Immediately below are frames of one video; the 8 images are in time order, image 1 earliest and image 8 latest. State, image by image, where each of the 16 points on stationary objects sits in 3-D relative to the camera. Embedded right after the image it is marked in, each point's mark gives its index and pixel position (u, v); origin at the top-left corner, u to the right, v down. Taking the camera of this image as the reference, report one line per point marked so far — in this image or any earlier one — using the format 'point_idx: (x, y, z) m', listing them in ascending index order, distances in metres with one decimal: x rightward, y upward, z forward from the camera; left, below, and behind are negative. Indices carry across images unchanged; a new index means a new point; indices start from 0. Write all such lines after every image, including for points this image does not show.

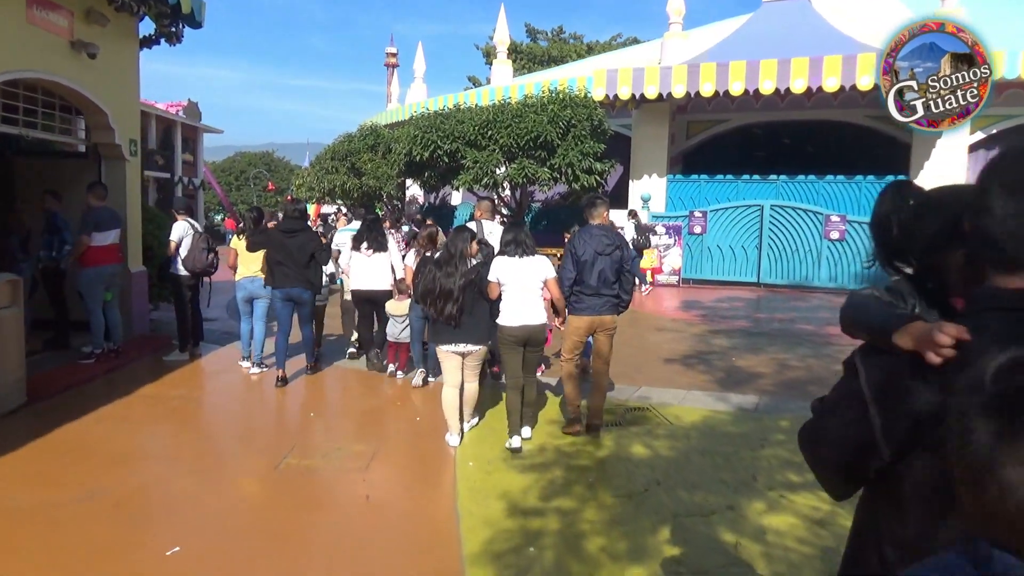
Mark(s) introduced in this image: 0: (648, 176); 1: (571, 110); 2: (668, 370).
0: (+3.0, +2.4, +17.1) m
1: (+1.3, +3.9, +16.9) m
2: (+1.4, -0.8, +7.1) m
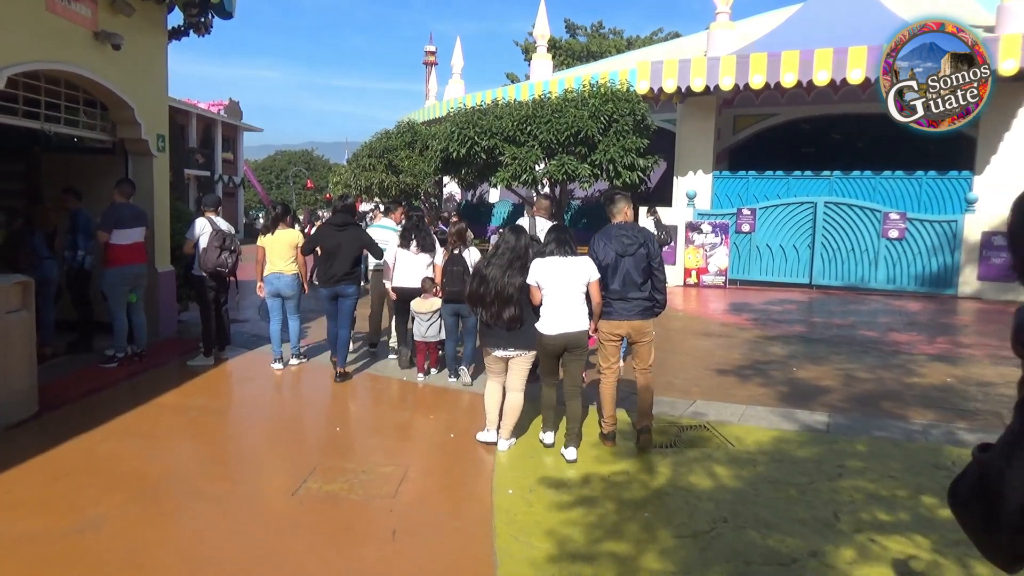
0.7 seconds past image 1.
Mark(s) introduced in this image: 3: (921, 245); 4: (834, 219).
0: (+3.8, +2.4, +16.4) m
1: (+2.1, +3.9, +16.3) m
2: (+1.8, -0.8, +6.5) m
3: (+7.4, +0.8, +13.9) m
4: (+6.1, +1.3, +14.5) m
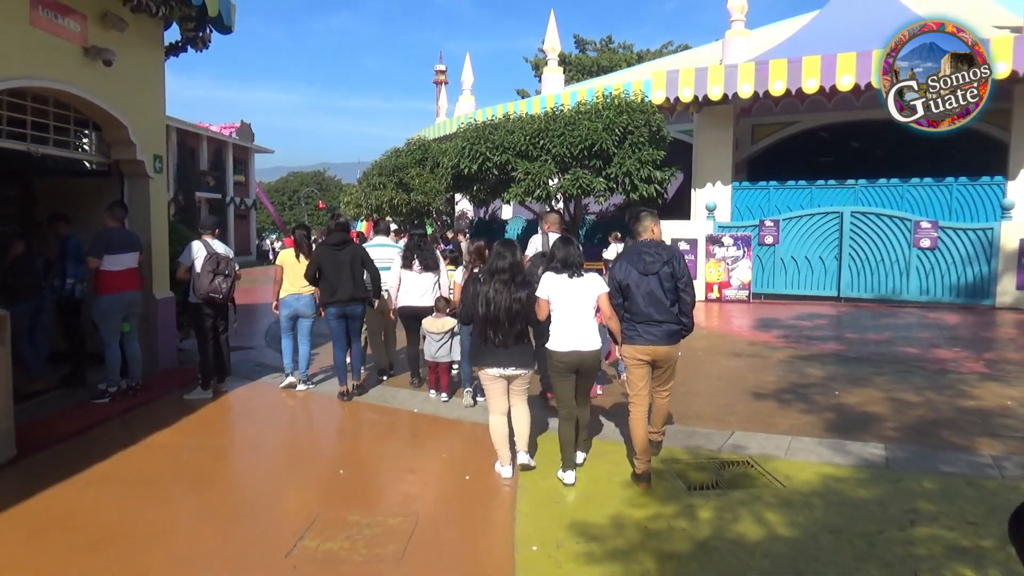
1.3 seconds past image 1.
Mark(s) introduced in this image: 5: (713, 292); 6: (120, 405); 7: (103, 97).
0: (+4.1, +2.1, +15.9) m
1: (+2.4, +3.6, +15.9) m
2: (+1.9, -0.9, +6.0) m
3: (+7.7, +0.6, +13.3) m
4: (+6.3, +1.1, +13.9) m
5: (+3.8, -0.1, +14.6) m
6: (-3.3, -1.0, +6.5) m
7: (-3.7, +1.7, +6.9) m
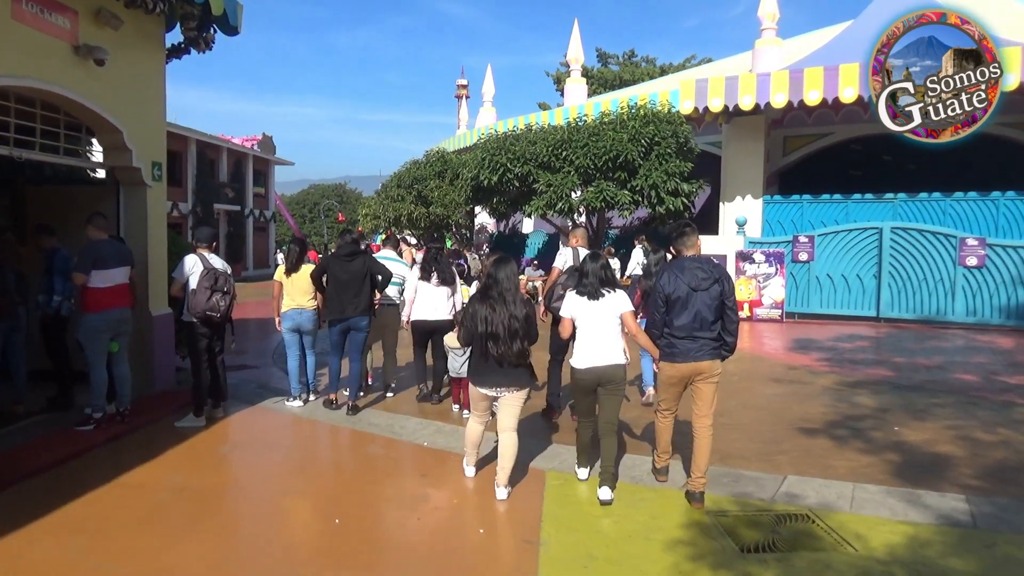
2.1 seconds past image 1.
0: (+4.5, +1.8, +15.3) m
1: (+2.8, +3.2, +15.3) m
2: (+2.1, -1.1, +5.3) m
3: (+8.0, +0.3, +12.5) m
4: (+6.7, +0.7, +13.2) m
5: (+4.2, -0.4, +13.9) m
6: (-3.2, -1.1, +6.0) m
7: (-3.5, +1.6, +6.5) m
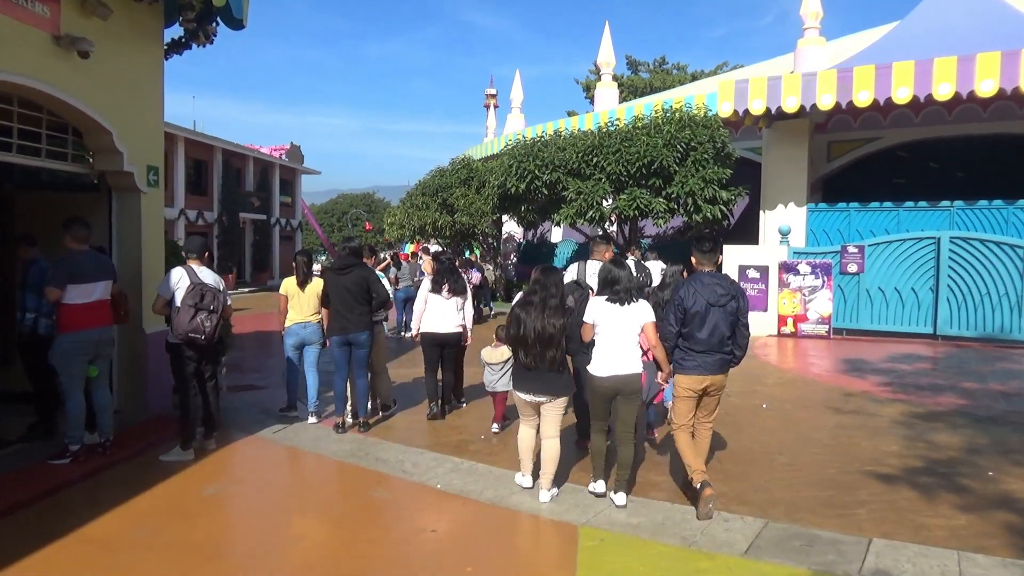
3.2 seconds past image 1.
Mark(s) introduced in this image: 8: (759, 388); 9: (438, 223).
0: (+5.1, +1.5, +14.4) m
1: (+3.3, +3.0, +14.5) m
2: (+2.2, -1.2, +4.5) m
3: (+8.4, 0.0, +11.5) m
4: (+7.1, +0.5, +12.2) m
5: (+4.7, -0.6, +13.0) m
6: (-3.0, -1.2, +5.4) m
7: (-3.3, +1.5, +5.9) m
8: (+2.7, -1.1, +8.4) m
9: (-1.8, +1.6, +19.3) m
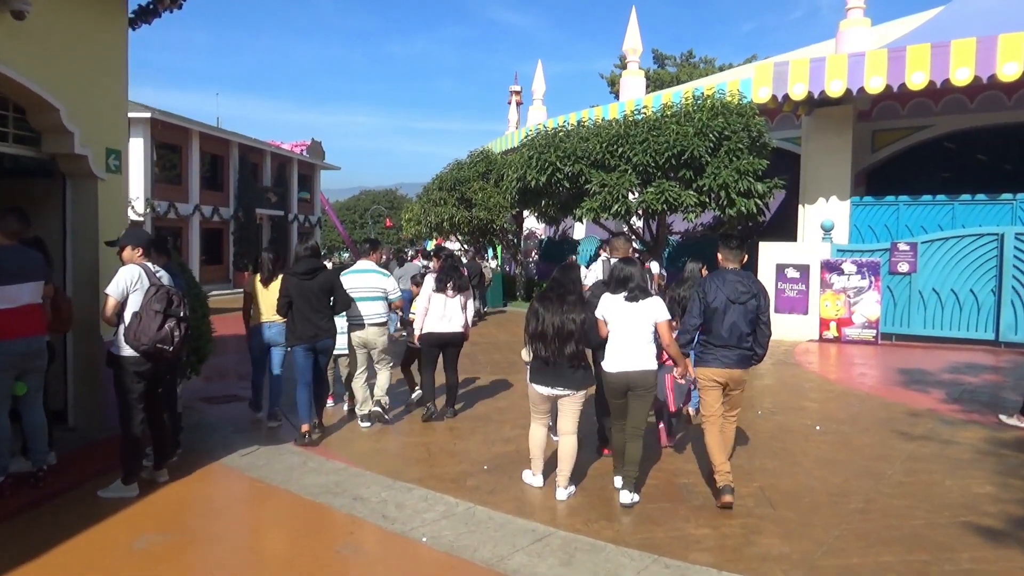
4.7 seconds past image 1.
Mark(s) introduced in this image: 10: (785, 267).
0: (+5.4, +1.5, +13.3) m
1: (+3.7, +3.0, +13.4) m
2: (+2.2, -1.3, +3.5) m
3: (+8.7, 0.0, +10.3) m
4: (+7.4, +0.5, +11.0) m
5: (+4.9, -0.6, +11.9) m
6: (-2.9, -1.2, +4.5) m
7: (-3.2, +1.5, +5.0) m
8: (+2.8, -1.1, +7.4) m
9: (-1.4, +1.7, +18.4) m
10: (+4.4, +0.3, +12.4) m
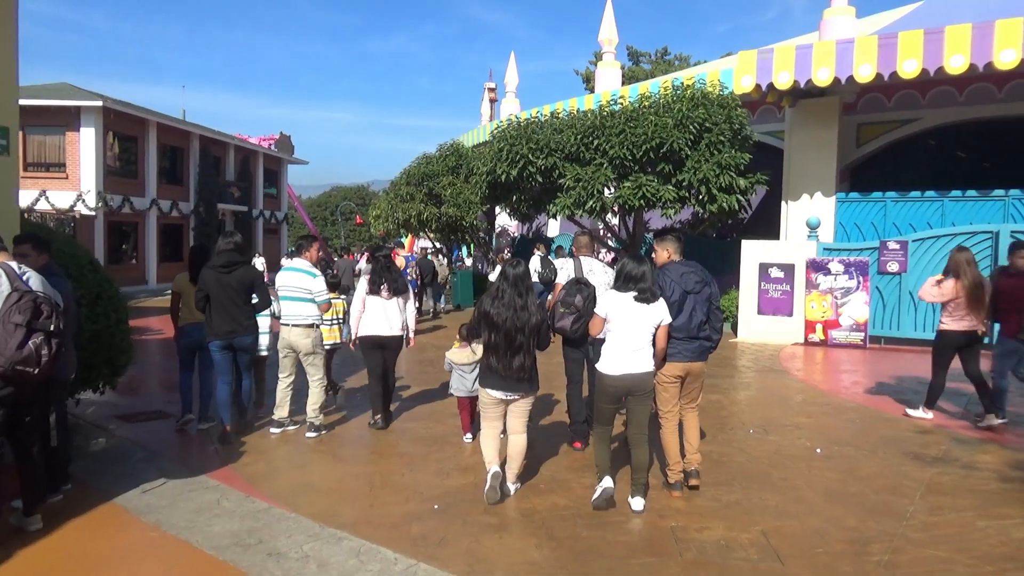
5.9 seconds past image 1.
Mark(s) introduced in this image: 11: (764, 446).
0: (+4.9, +1.5, +12.6) m
1: (+3.2, +3.0, +12.7) m
2: (+2.1, -1.3, +2.8) m
3: (+8.2, 0.0, +9.8) m
4: (+6.9, +0.4, +10.4) m
5: (+4.5, -0.7, +11.3) m
6: (-3.2, -1.3, +3.6) m
7: (-3.4, +1.4, +4.1) m
8: (+2.5, -1.1, +6.7) m
9: (-2.0, +1.7, +17.5) m
10: (+3.9, +0.3, +11.7) m
11: (+1.9, -1.2, +5.7) m
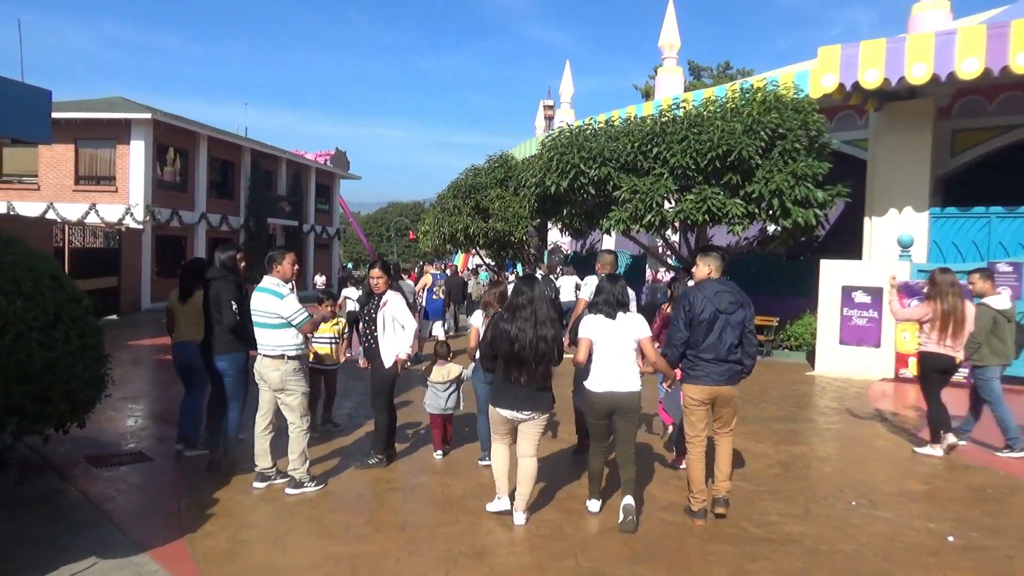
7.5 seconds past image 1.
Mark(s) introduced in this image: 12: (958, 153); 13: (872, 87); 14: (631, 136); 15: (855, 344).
0: (+5.6, +1.1, +11.1) m
1: (+3.9, +2.6, +11.4) m
2: (+2.0, -1.4, +1.4) m
3: (+8.7, -0.4, +8.0) m
4: (+7.5, +0.1, +8.8) m
5: (+5.1, -1.0, +9.8) m
6: (-3.1, -1.3, +2.7) m
7: (-3.3, +1.3, +3.2) m
8: (+2.8, -1.4, +5.3) m
9: (-0.9, +1.3, +16.5) m
10: (+4.5, 0.0, +10.2) m
11: (+2.1, -1.4, +4.4) m
12: (+7.3, +2.2, +12.6) m
13: (+4.8, +2.7, +10.3) m
14: (+2.0, +2.5, +12.5) m
15: (+4.6, -0.7, +10.3) m
